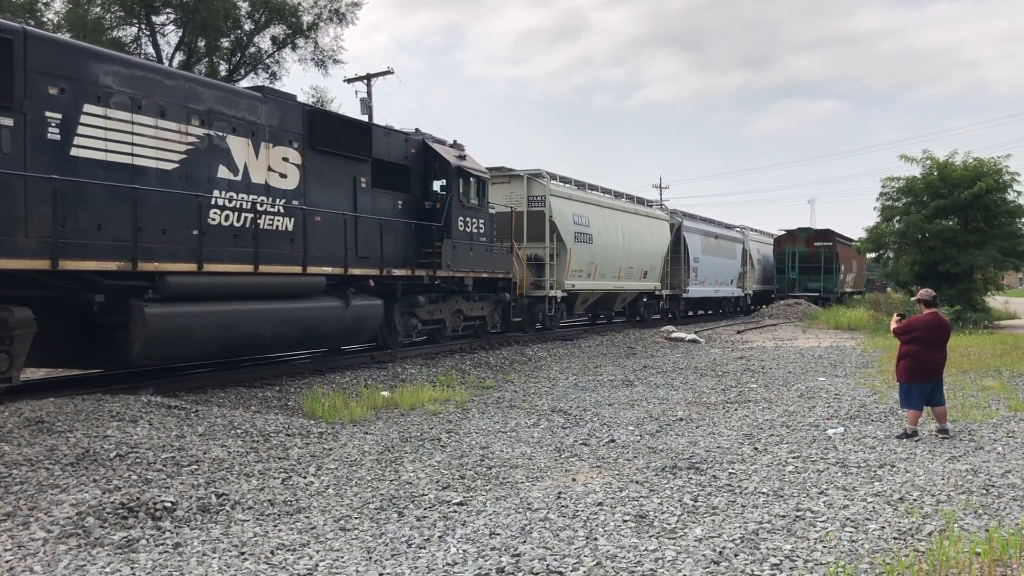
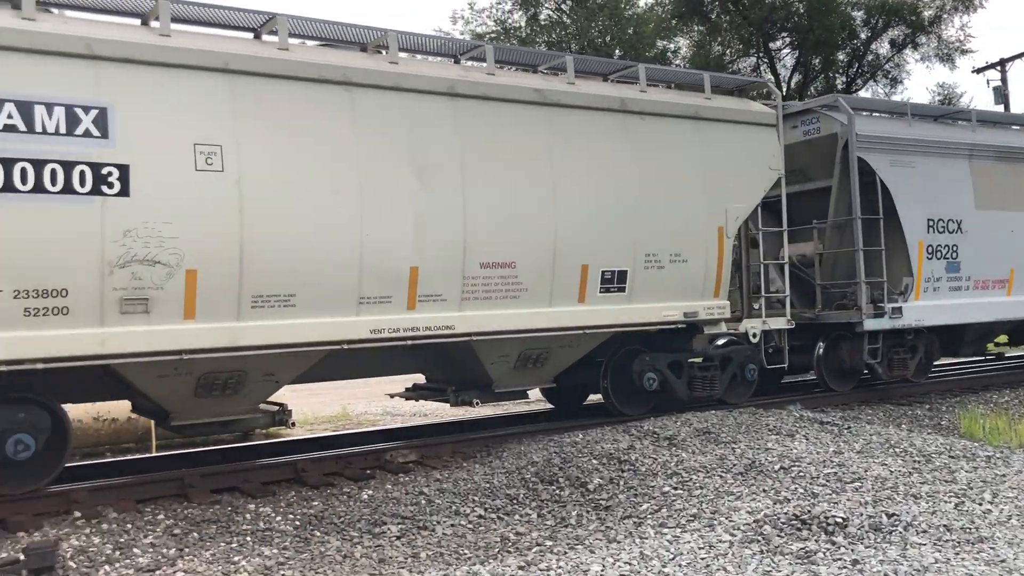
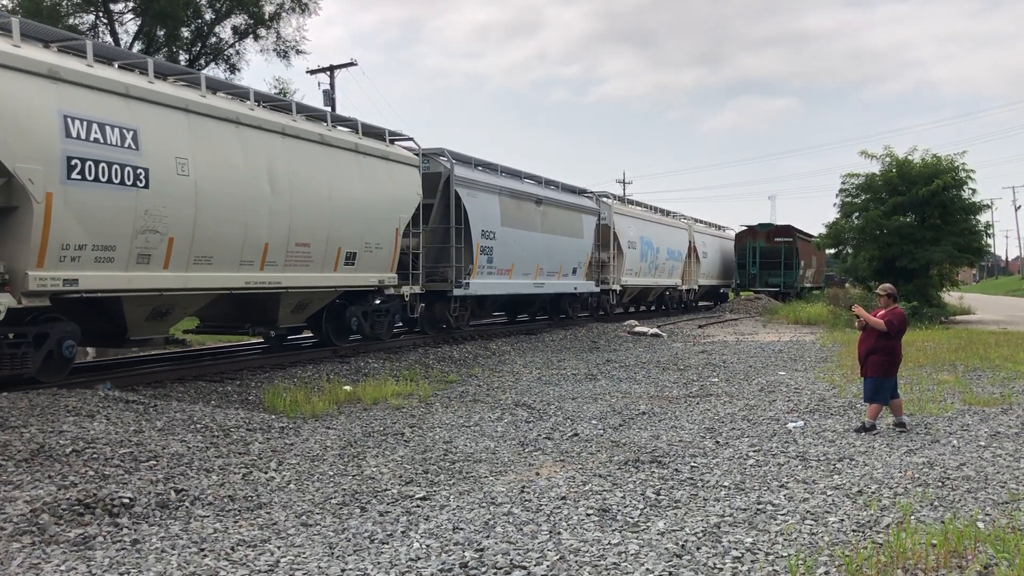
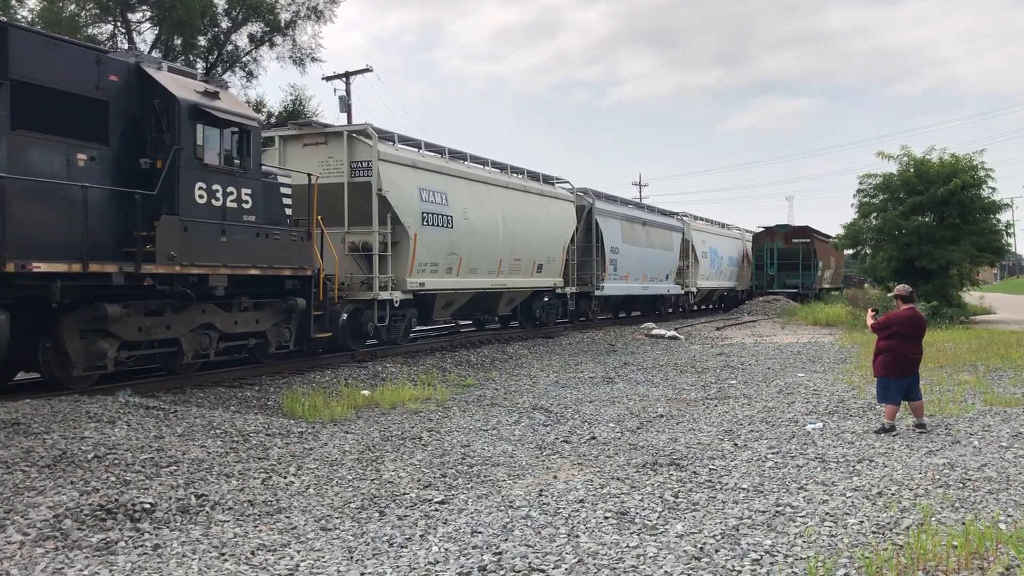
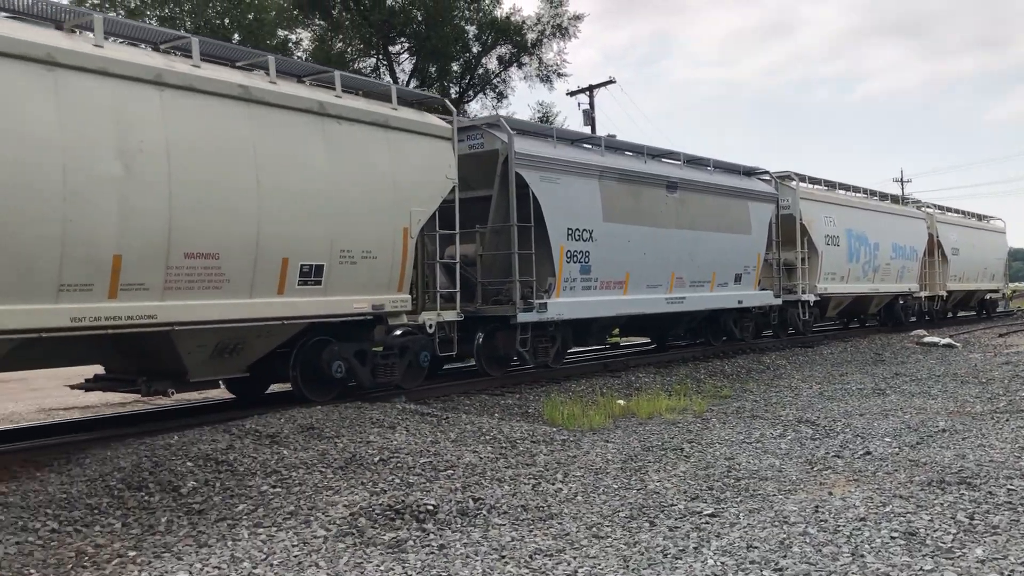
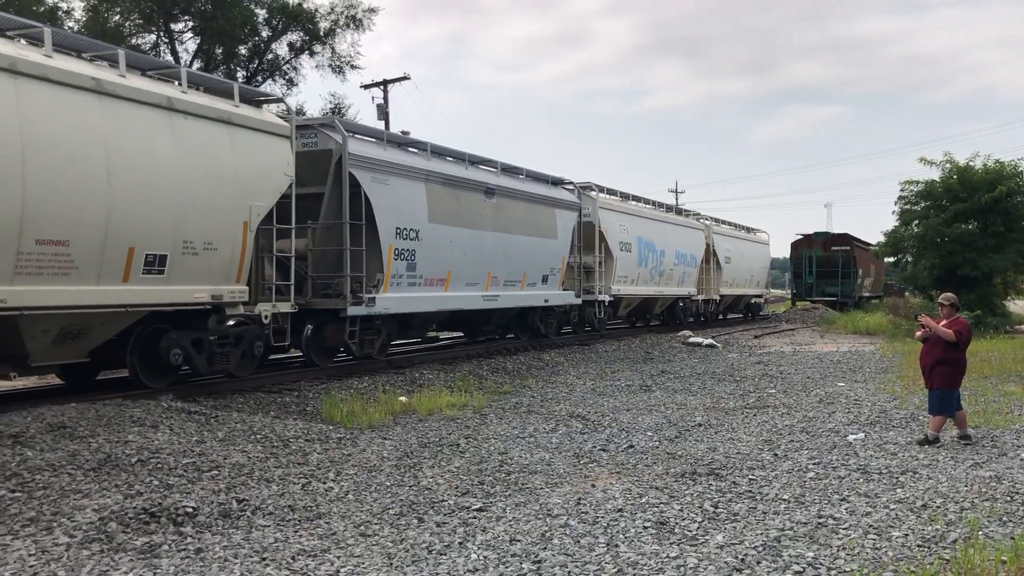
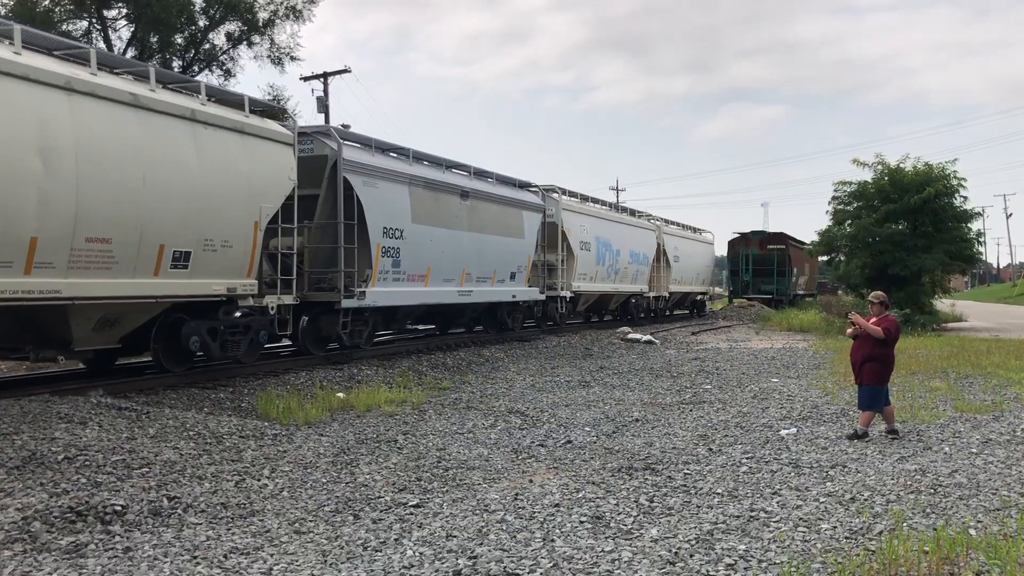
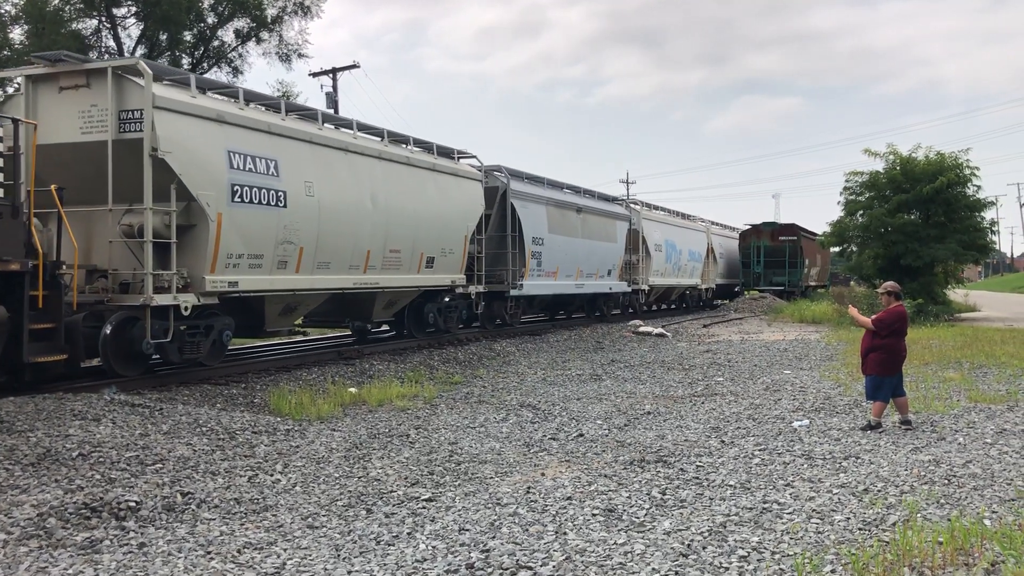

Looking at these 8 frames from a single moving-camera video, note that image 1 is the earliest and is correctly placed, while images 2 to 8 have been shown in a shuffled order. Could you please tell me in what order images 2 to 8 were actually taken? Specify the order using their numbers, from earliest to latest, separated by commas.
4, 8, 3, 7, 6, 5, 2
